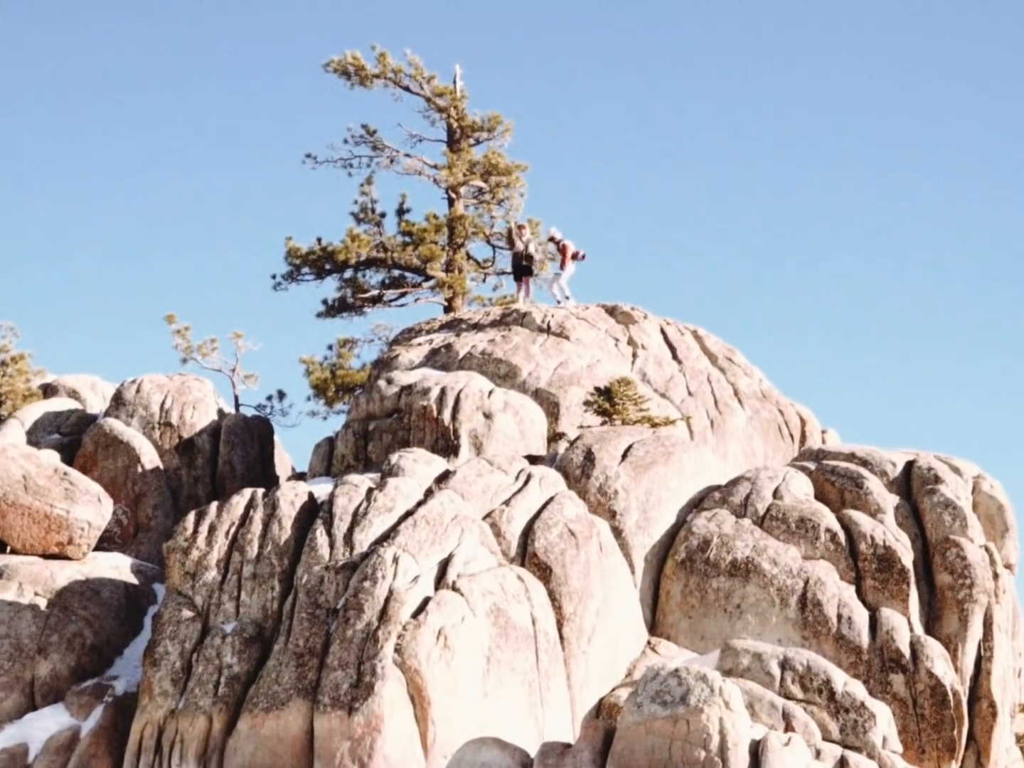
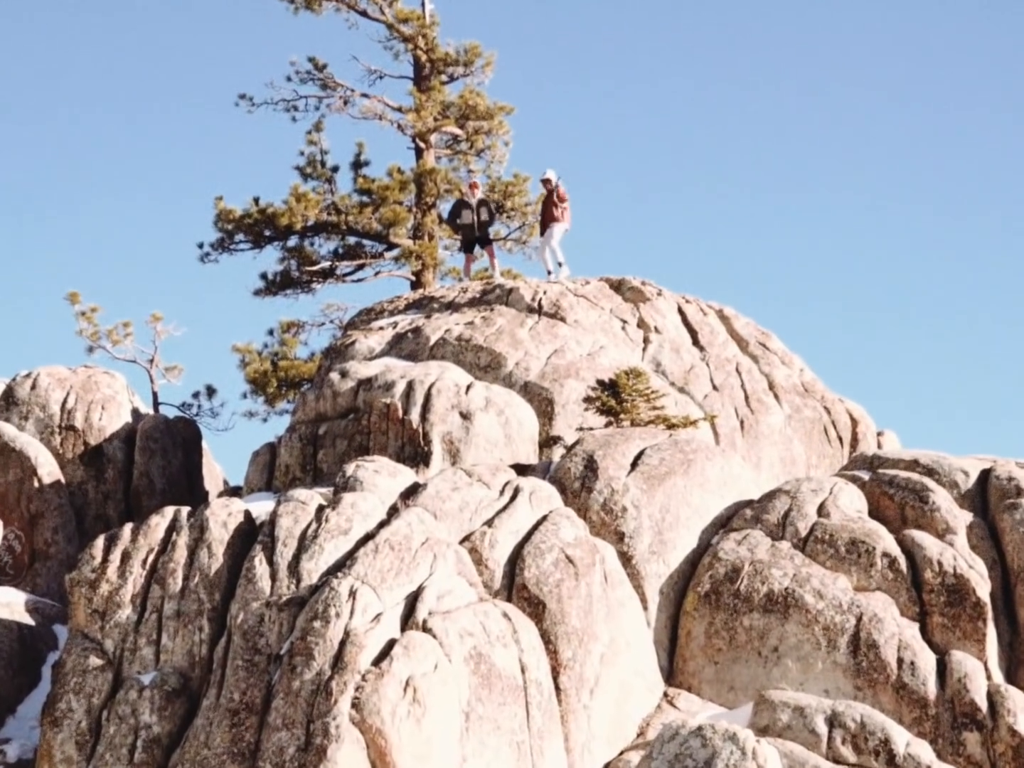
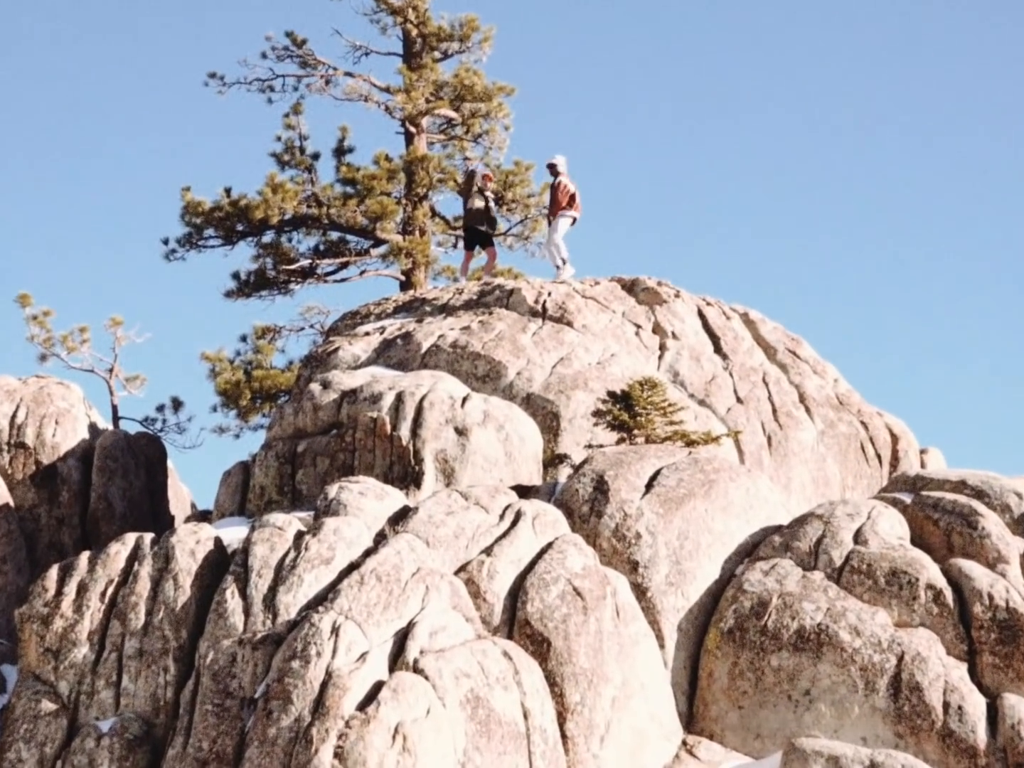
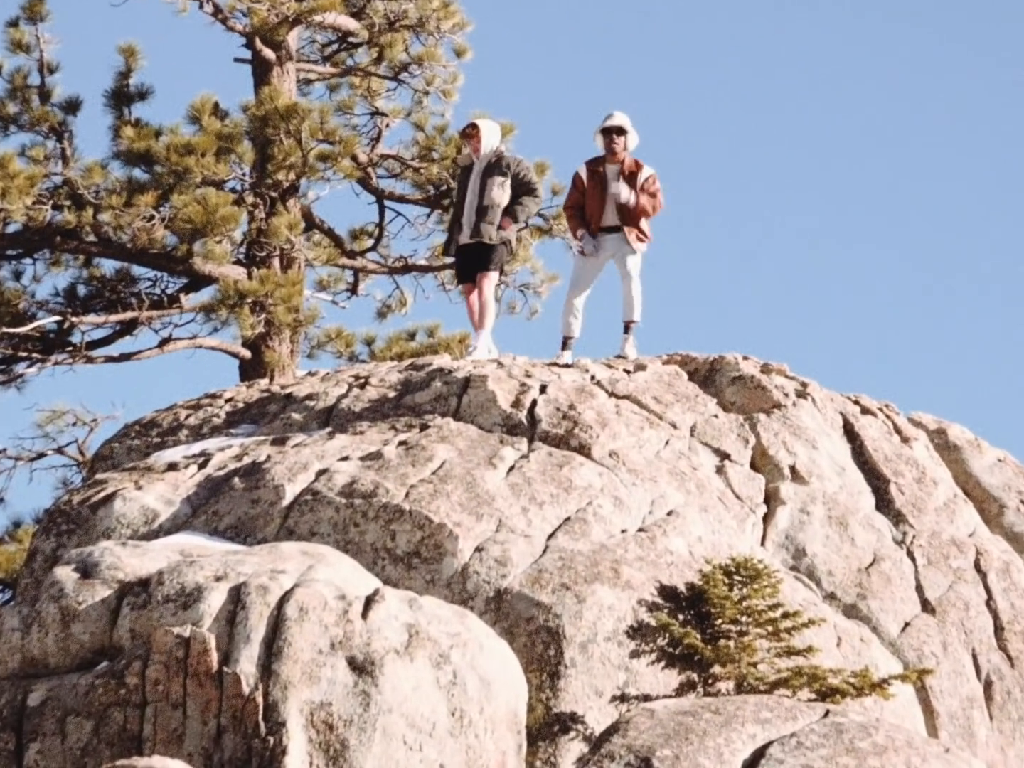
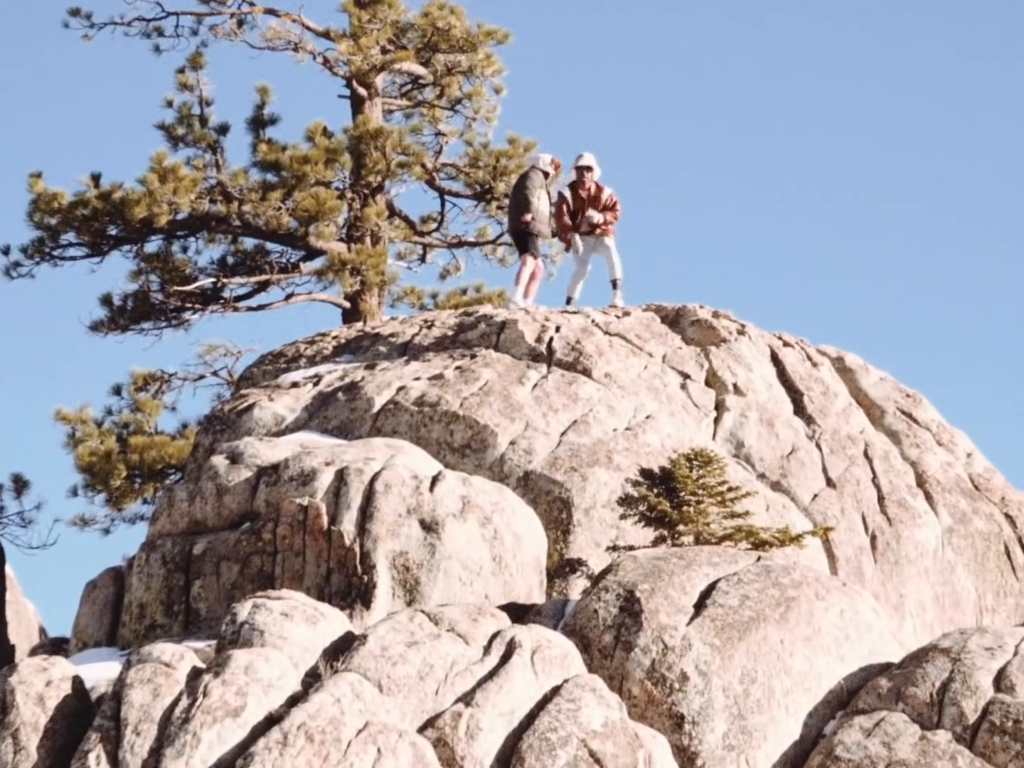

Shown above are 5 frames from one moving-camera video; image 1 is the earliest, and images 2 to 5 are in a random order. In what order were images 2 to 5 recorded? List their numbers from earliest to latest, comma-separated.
2, 3, 5, 4
